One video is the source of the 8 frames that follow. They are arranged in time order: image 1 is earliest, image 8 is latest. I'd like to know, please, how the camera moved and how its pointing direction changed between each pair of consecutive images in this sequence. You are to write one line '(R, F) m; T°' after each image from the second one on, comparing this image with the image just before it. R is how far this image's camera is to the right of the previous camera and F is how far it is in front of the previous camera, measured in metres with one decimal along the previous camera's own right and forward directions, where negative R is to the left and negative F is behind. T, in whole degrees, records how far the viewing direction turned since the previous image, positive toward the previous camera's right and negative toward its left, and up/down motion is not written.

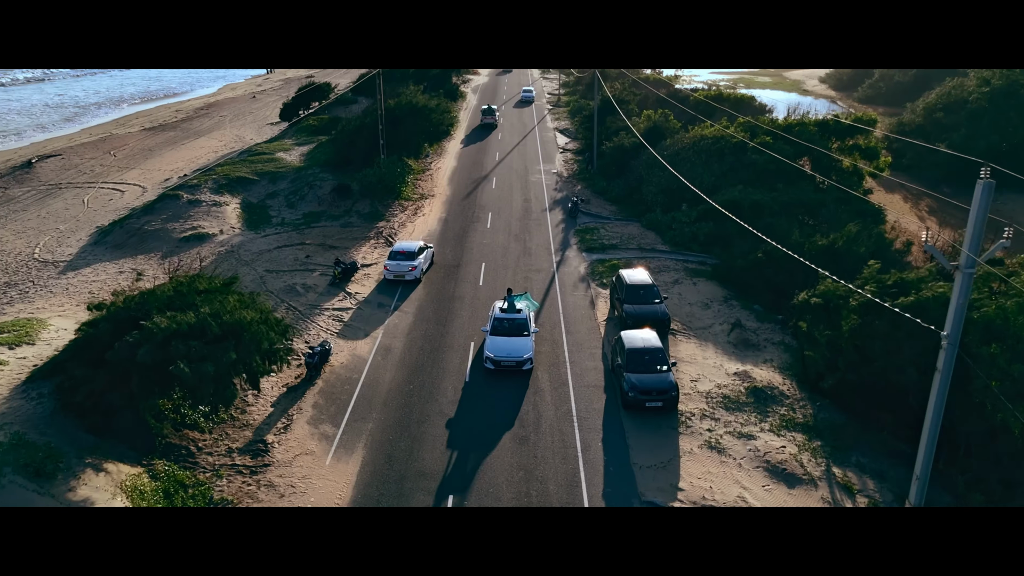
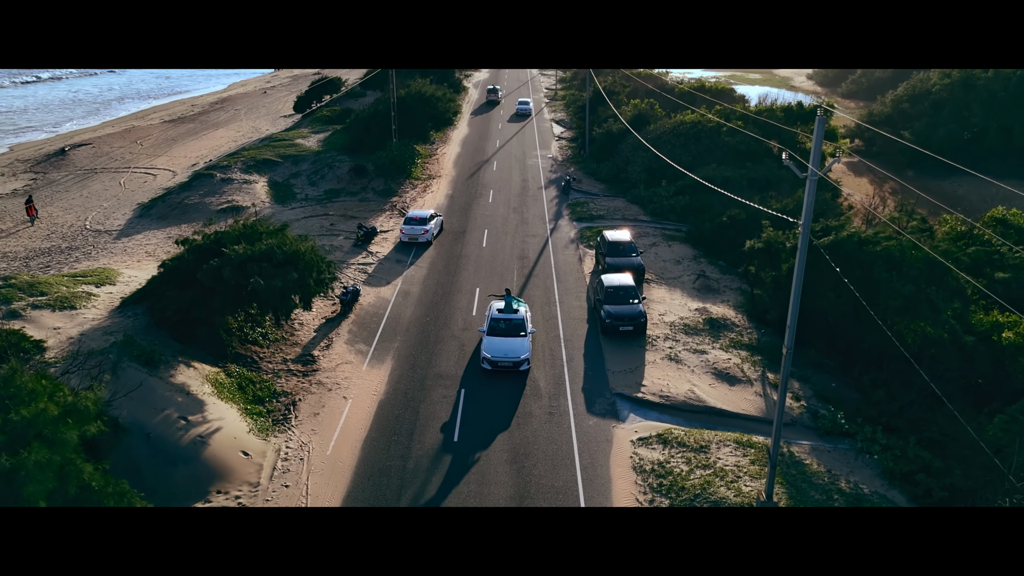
(0.0, -4.0) m; 0°
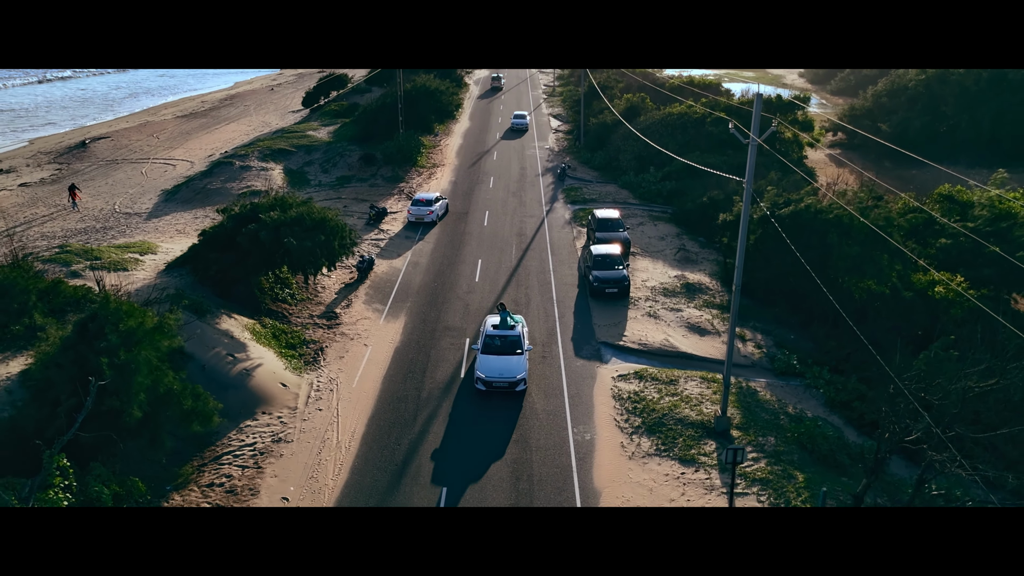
(0.0, -2.8) m; 0°
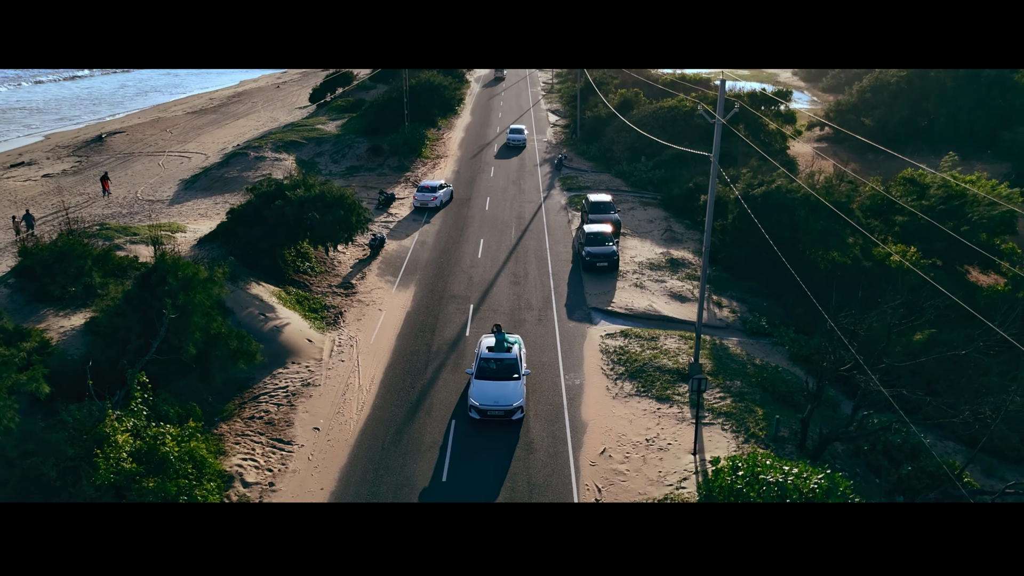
(0.0, -2.4) m; 0°
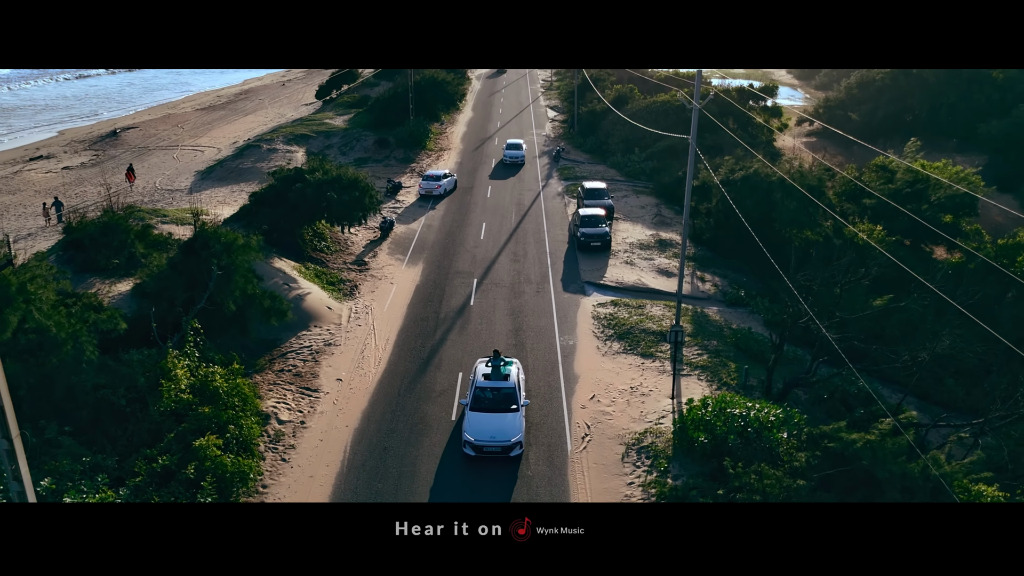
(0.0, -2.2) m; 0°
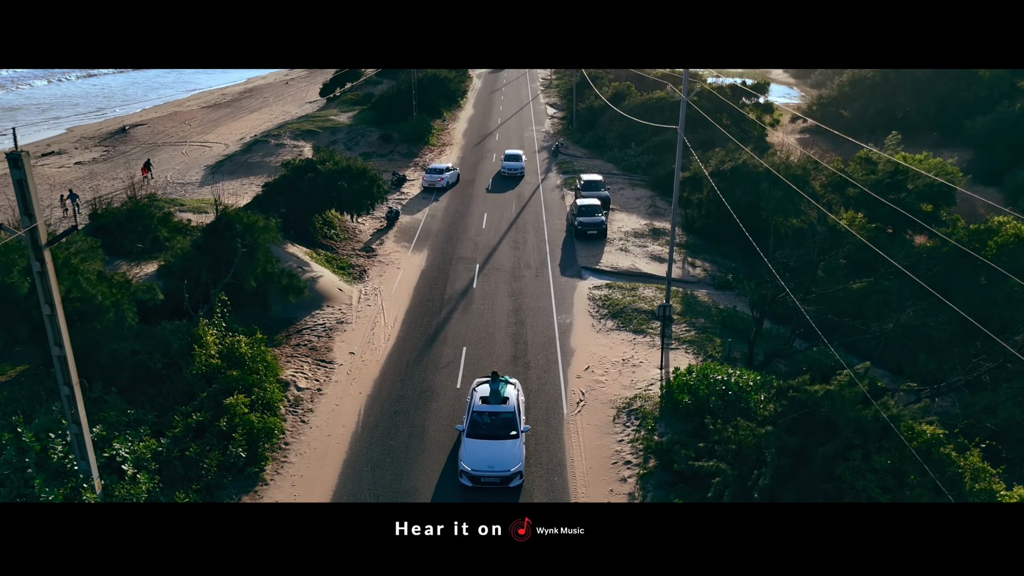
(0.0, -1.4) m; 0°
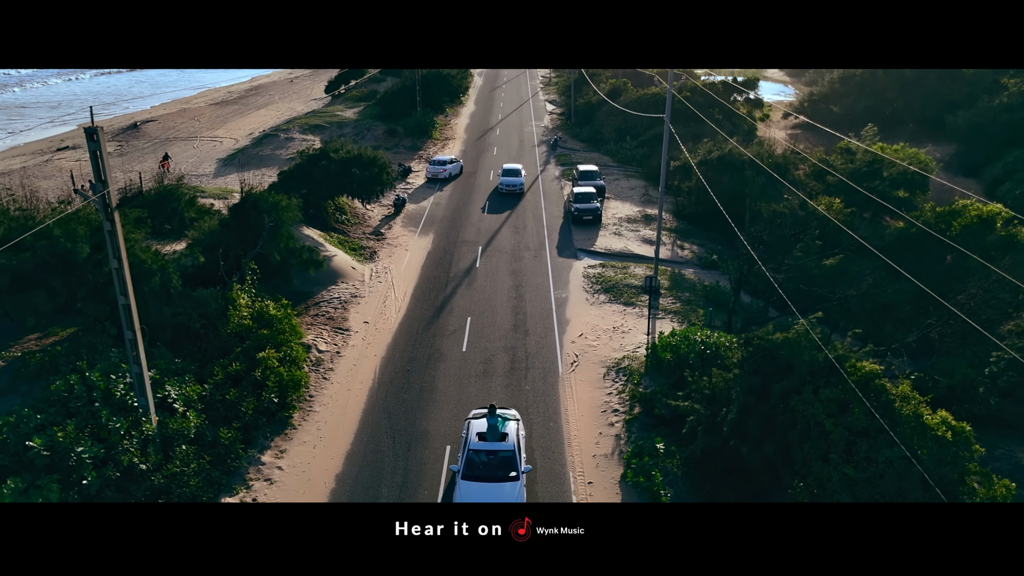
(0.0, -1.9) m; 0°
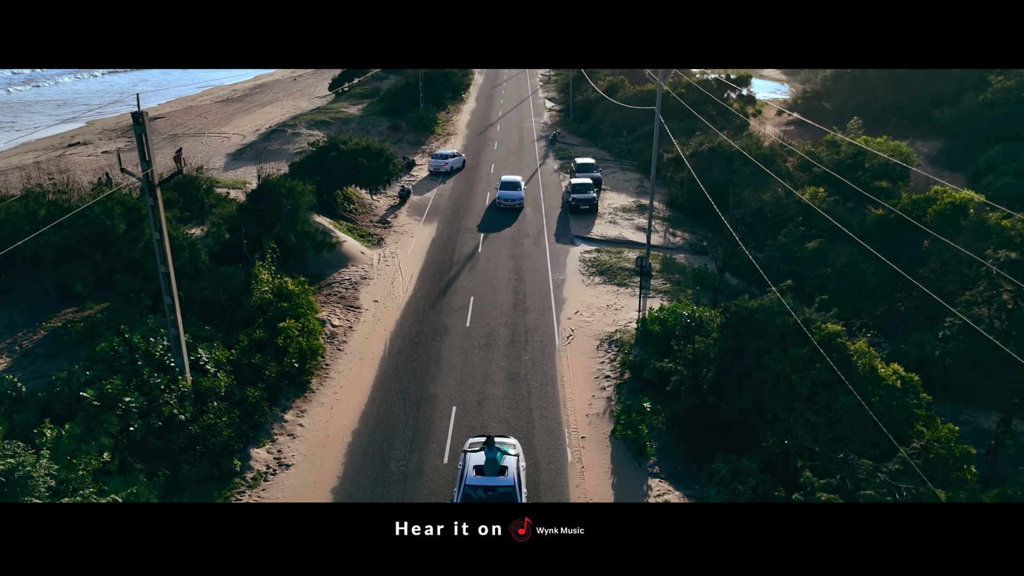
(0.0, -1.5) m; 0°
